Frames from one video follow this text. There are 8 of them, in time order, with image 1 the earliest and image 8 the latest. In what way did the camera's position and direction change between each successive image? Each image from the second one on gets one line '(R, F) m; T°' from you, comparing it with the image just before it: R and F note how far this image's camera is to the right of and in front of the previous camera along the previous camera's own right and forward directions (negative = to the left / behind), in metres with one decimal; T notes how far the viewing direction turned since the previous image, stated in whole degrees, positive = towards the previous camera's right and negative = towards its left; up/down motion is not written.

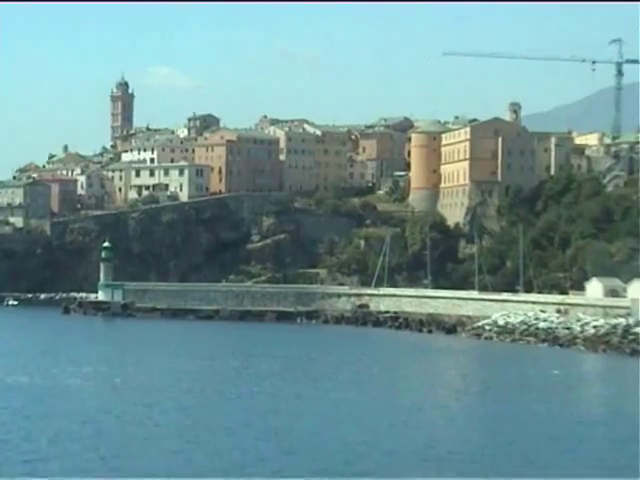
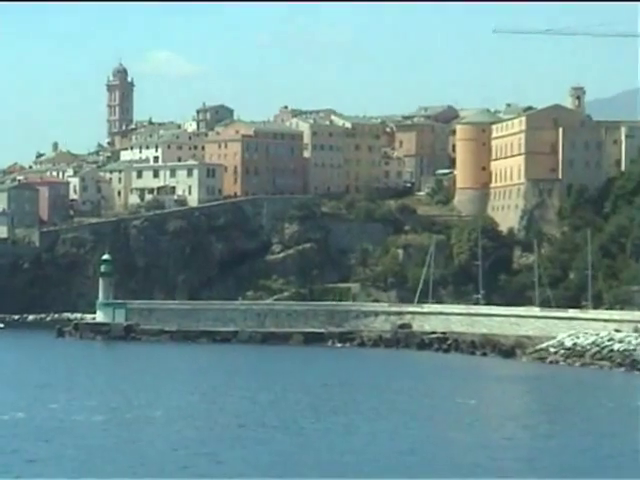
(-0.9, +12.8) m; -1°
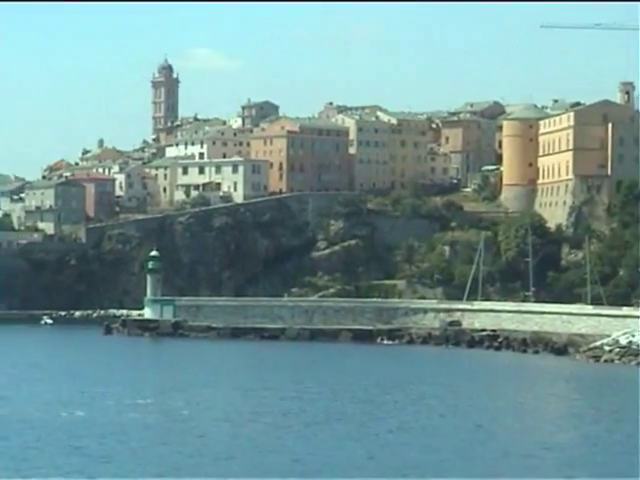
(-1.0, +0.3) m; -2°
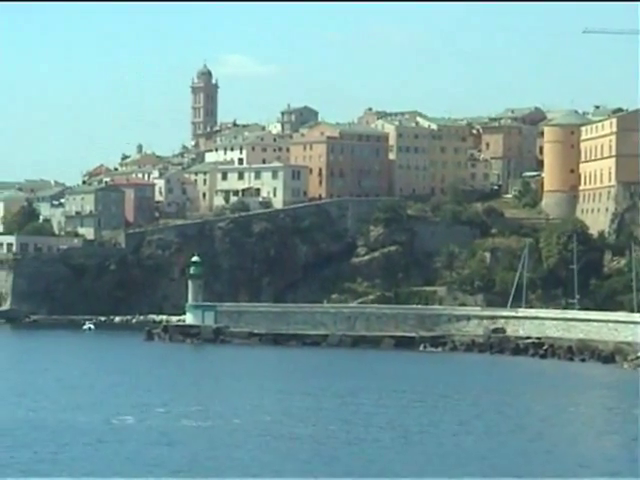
(-1.1, +0.2) m; -1°
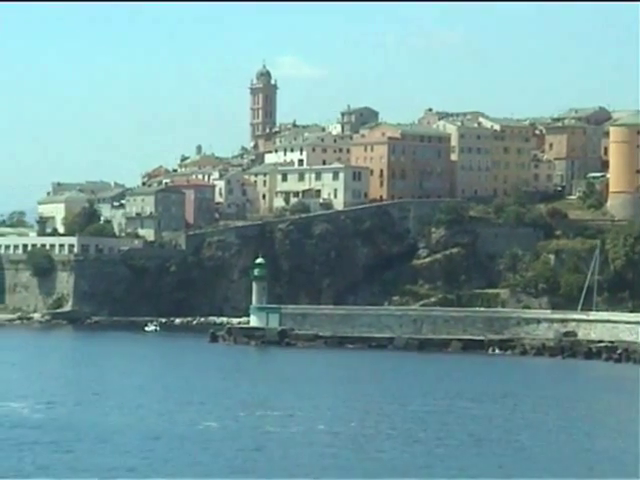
(-2.0, +0.6) m; -2°
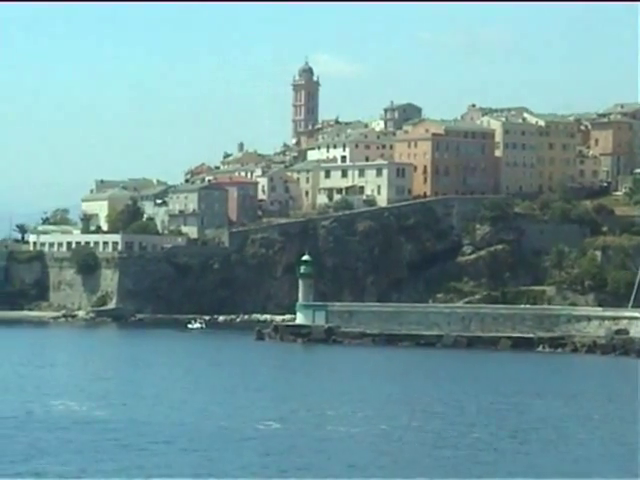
(-1.5, +0.3) m; -1°
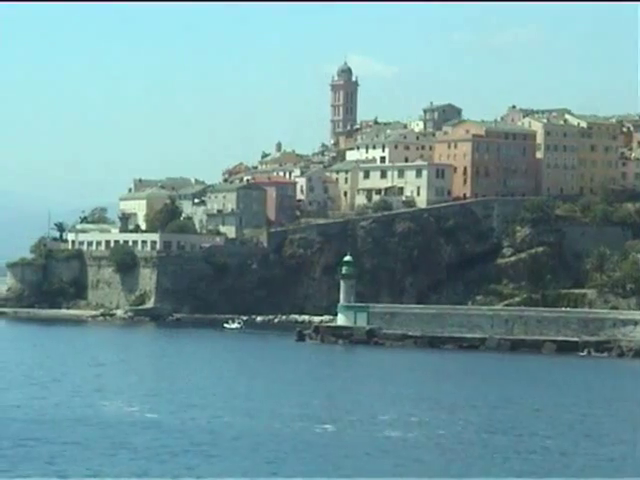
(-1.5, +0.4) m; -1°
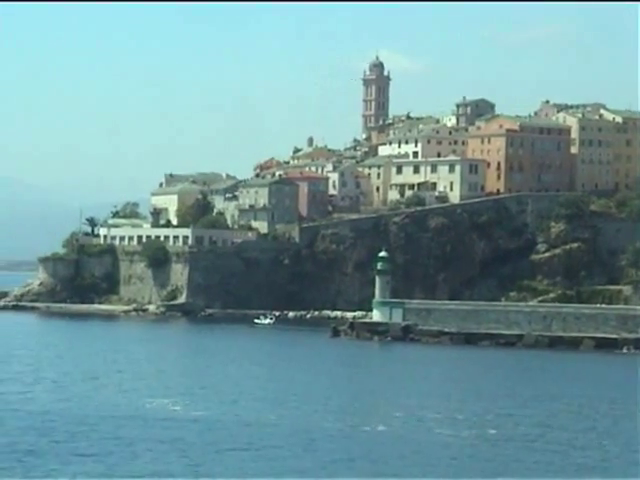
(-1.3, +0.4) m; -1°
